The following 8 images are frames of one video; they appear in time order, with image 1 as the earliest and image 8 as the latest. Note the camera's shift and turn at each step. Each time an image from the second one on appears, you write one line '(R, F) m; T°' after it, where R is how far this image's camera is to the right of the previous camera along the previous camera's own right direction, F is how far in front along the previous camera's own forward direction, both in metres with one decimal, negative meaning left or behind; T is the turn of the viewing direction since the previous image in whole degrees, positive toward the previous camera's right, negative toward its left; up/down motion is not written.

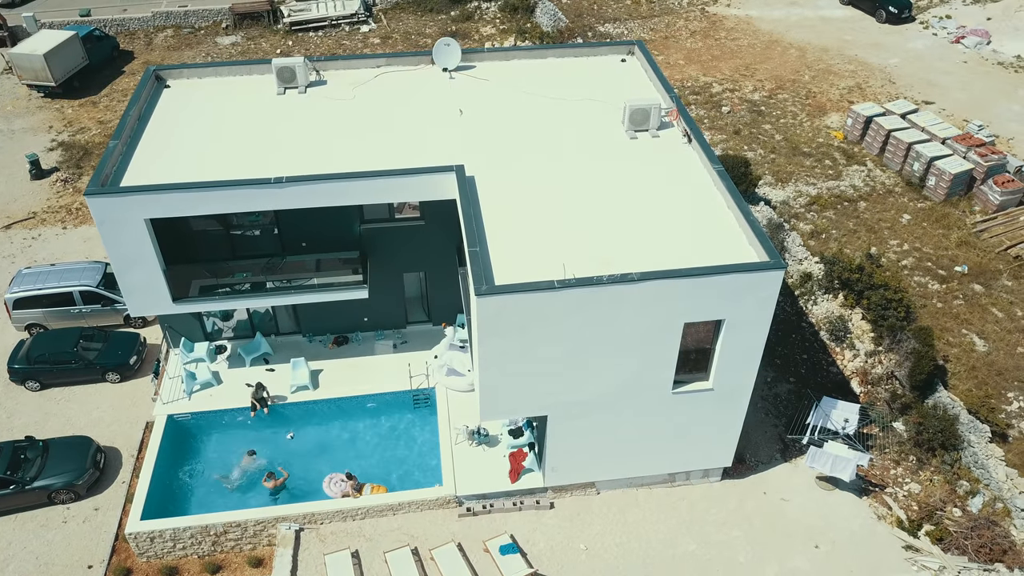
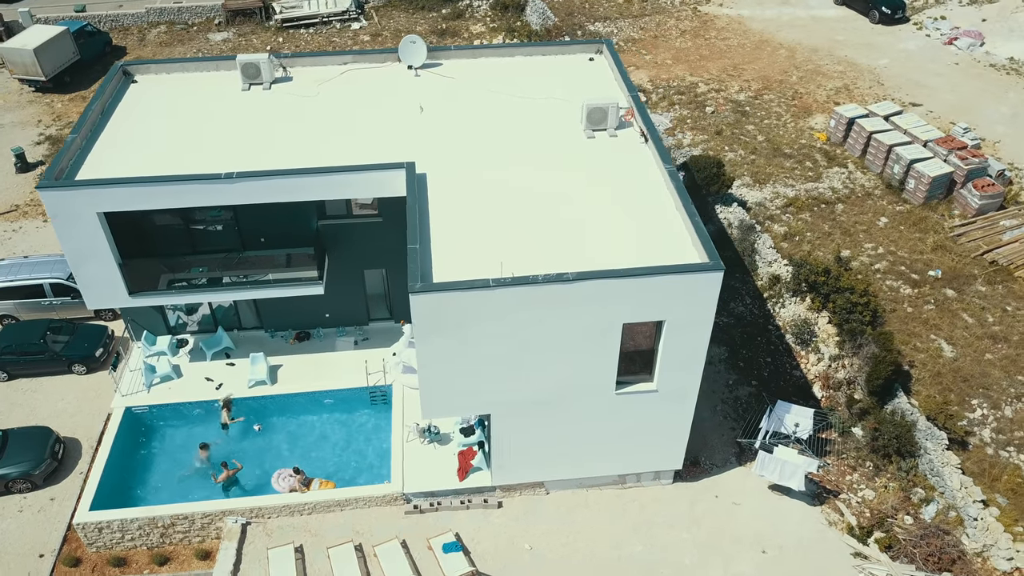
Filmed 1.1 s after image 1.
(+1.4, 0.0) m; -1°
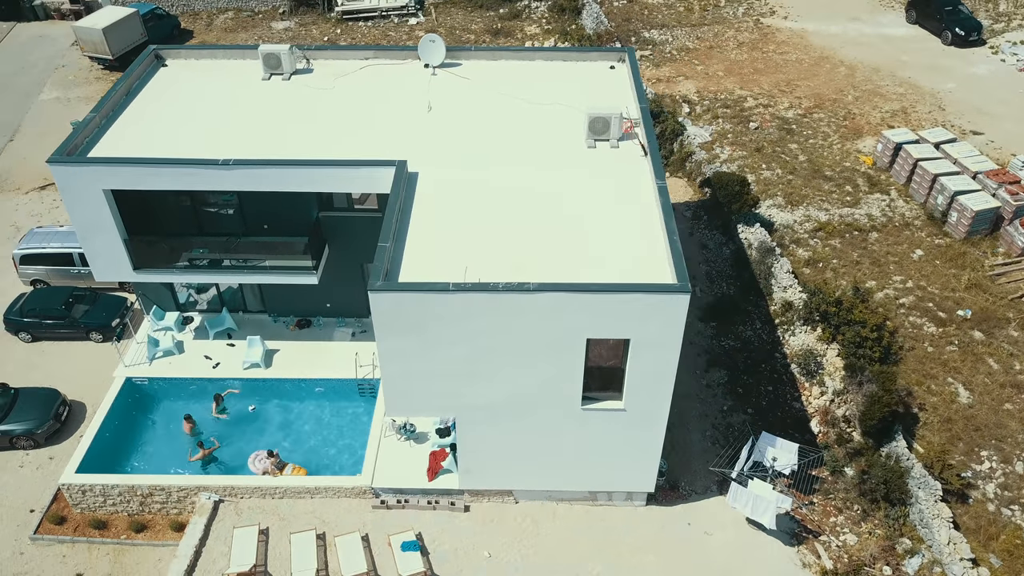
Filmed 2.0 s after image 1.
(+2.0, +0.2) m; -6°
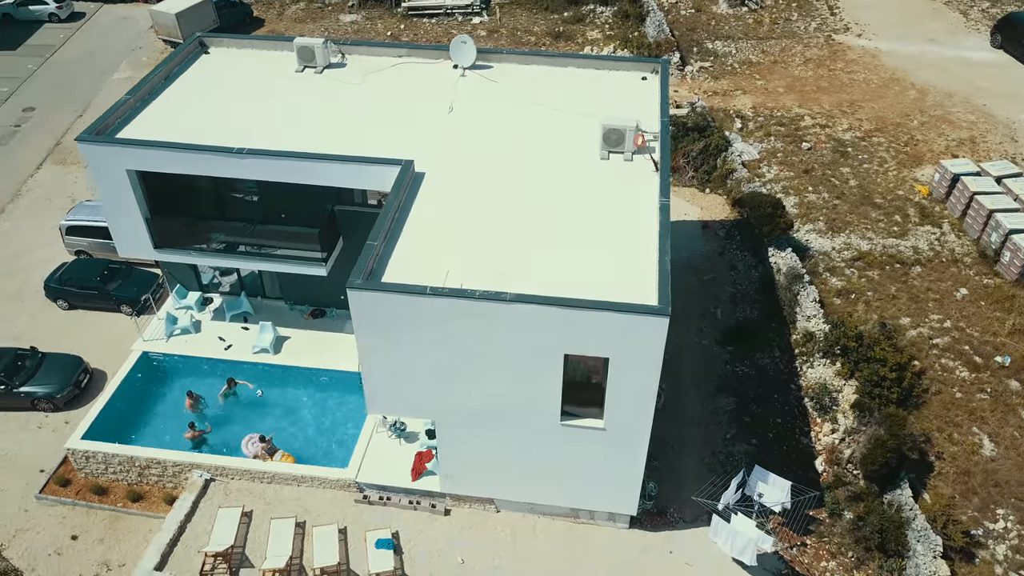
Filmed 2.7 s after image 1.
(+1.7, +0.2) m; -6°
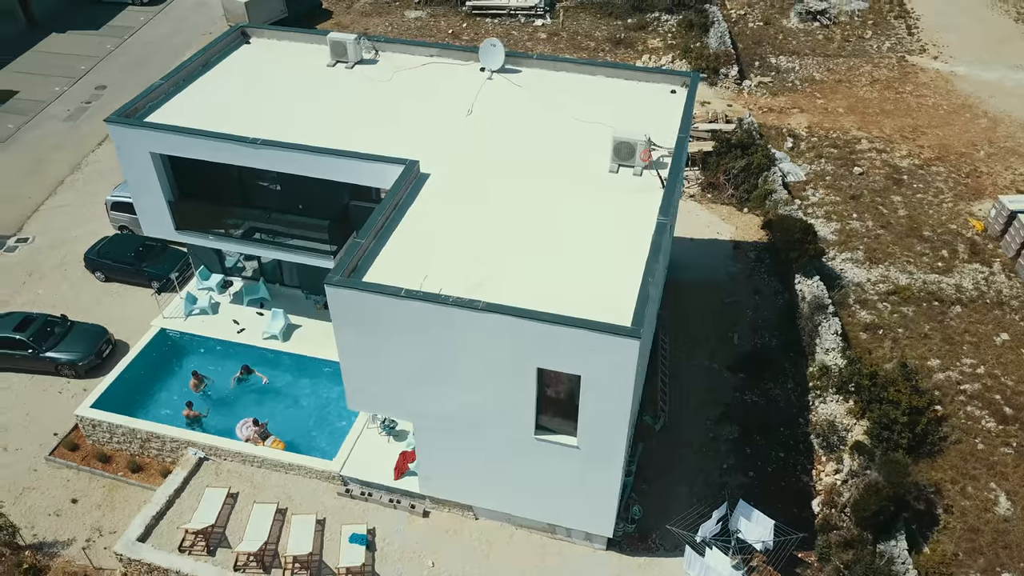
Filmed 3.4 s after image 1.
(+1.7, +0.2) m; -6°
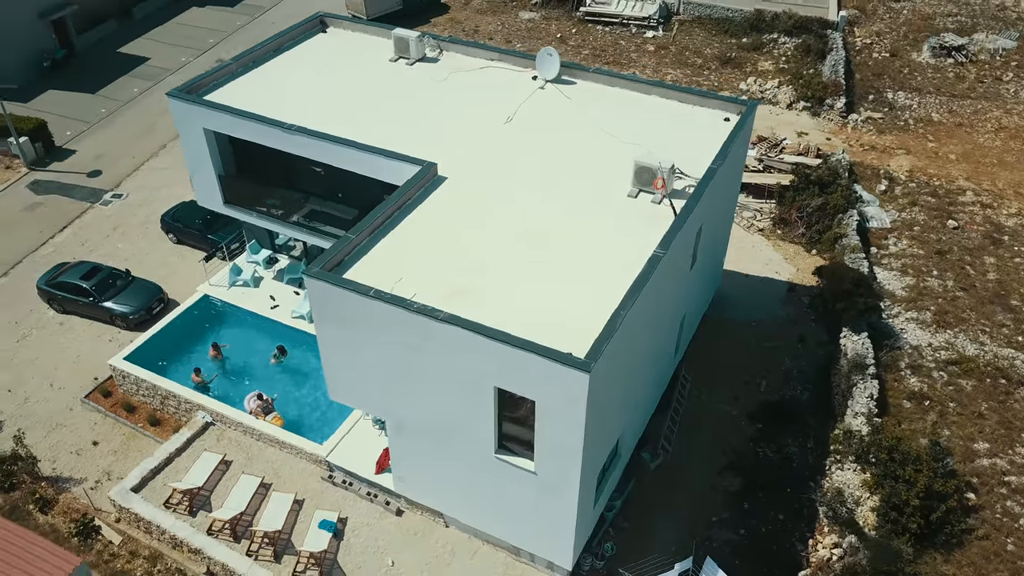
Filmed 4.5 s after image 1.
(+2.7, +0.5) m; -10°
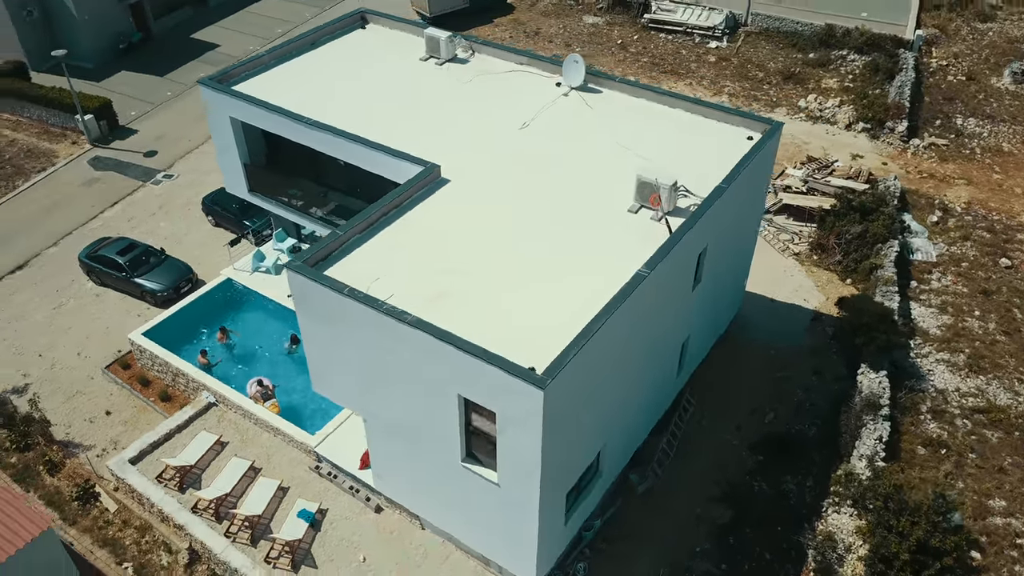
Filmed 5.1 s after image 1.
(+1.8, +0.3) m; -6°
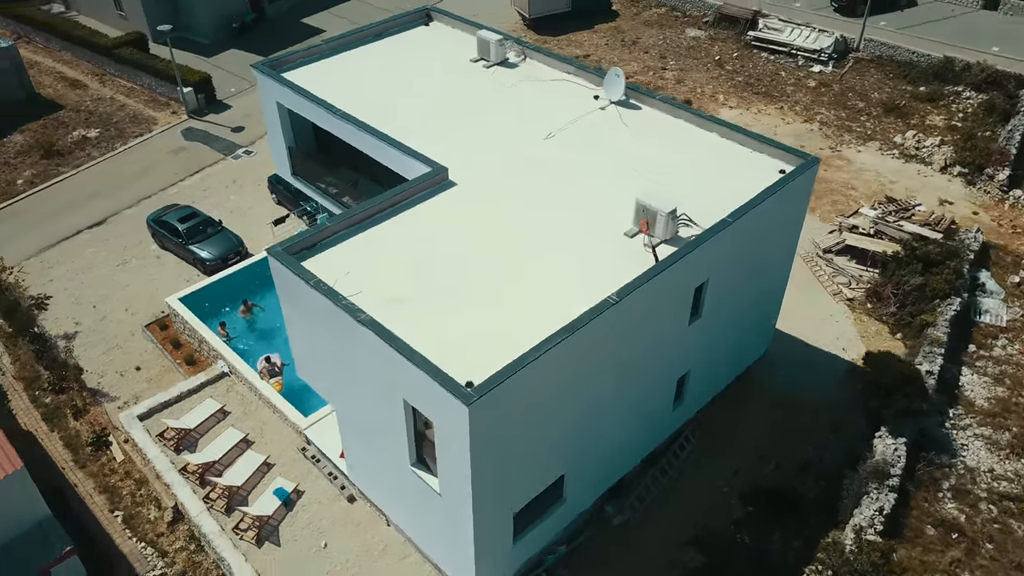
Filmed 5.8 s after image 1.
(+2.7, +0.5) m; -9°
